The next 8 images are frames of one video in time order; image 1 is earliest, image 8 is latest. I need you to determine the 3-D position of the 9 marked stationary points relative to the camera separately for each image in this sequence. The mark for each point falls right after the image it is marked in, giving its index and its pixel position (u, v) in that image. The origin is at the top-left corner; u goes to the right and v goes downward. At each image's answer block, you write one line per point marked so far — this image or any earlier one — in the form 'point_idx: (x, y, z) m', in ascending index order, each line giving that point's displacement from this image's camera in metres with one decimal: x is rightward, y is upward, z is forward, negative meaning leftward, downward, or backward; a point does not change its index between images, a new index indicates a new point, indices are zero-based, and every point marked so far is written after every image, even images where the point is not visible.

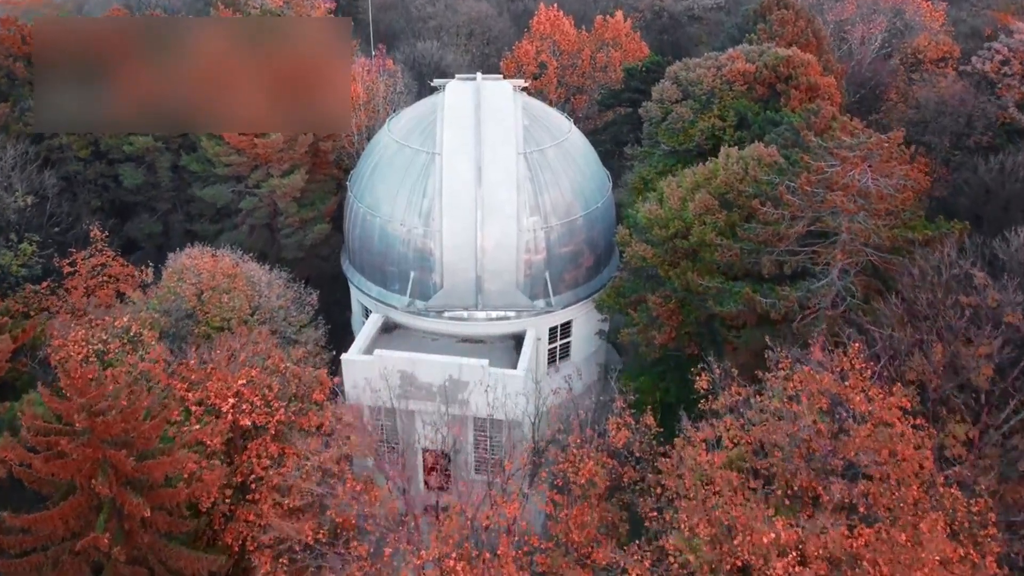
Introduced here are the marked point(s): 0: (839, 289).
0: (+9.5, 0.0, +19.9) m
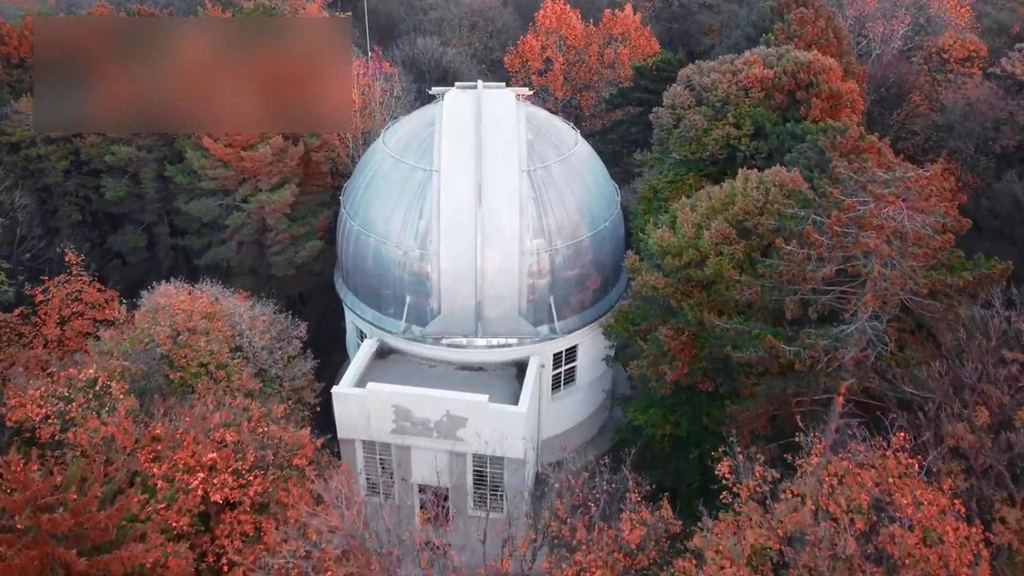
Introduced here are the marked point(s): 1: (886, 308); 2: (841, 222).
0: (+9.5, -1.3, +18.2) m
1: (+9.9, -0.5, +18.0) m
2: (+8.9, +1.7, +18.5) m
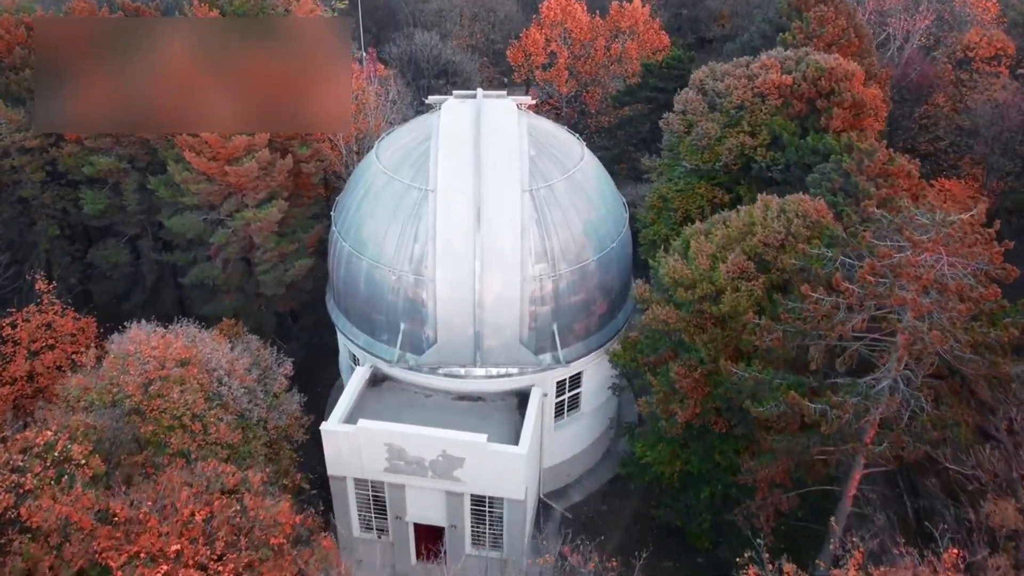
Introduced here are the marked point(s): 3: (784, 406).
0: (+9.5, -2.7, +16.5) m
1: (+9.9, -1.9, +16.4) m
2: (+8.9, +0.3, +16.8) m
3: (+7.1, -3.1, +17.7) m
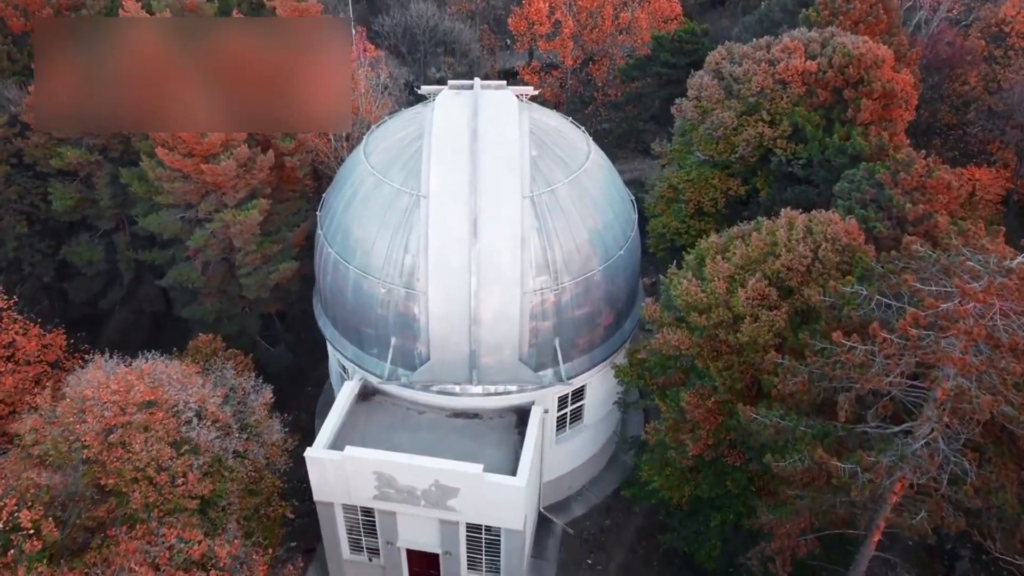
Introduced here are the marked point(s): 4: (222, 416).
0: (+9.4, -3.8, +14.8) m
1: (+9.8, -3.0, +14.6) m
2: (+8.9, -0.7, +14.9) m
3: (+7.0, -4.1, +16.1) m
4: (-7.8, -3.5, +18.5) m
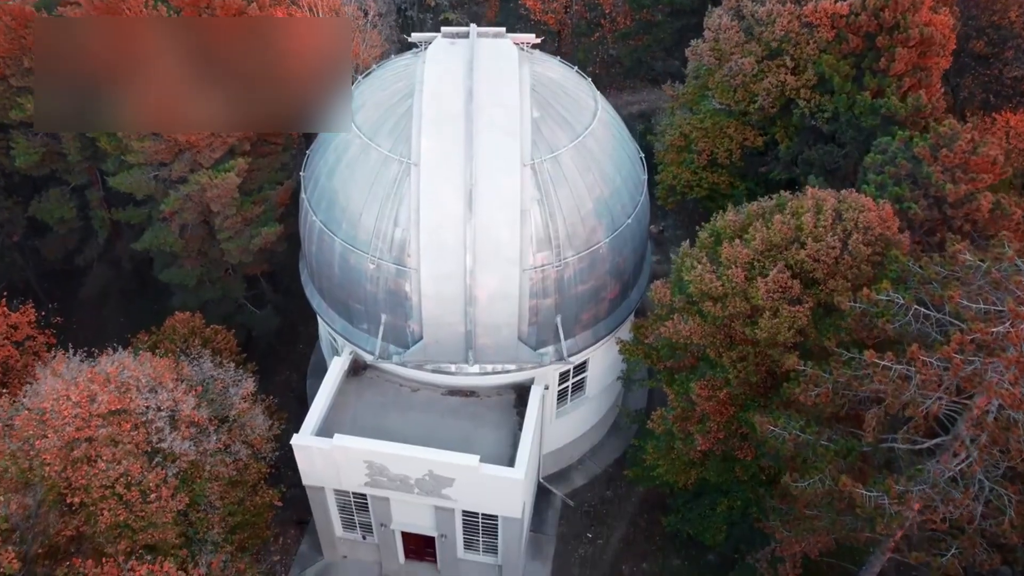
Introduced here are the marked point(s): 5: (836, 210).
0: (+9.4, -4.1, +13.6) m
1: (+9.7, -3.3, +13.3) m
2: (+8.8, -1.1, +13.3) m
3: (+6.9, -4.2, +14.9) m
4: (-7.9, -3.3, +17.2) m
5: (+8.4, +2.0, +17.7) m
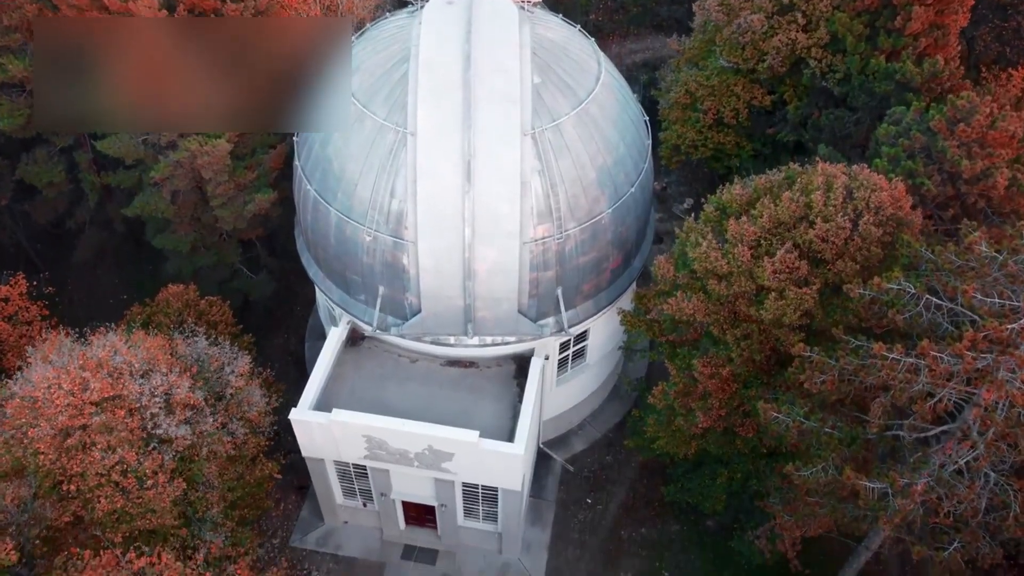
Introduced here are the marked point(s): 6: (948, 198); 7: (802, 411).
0: (+9.3, -3.9, +13.4) m
1: (+9.7, -3.2, +13.1) m
2: (+8.8, -0.9, +12.9) m
3: (+6.9, -3.9, +14.7) m
4: (-7.9, -2.8, +17.0) m
5: (+8.4, +2.5, +17.0) m
6: (+11.7, +2.4, +18.2) m
7: (+6.7, -2.9, +15.8) m
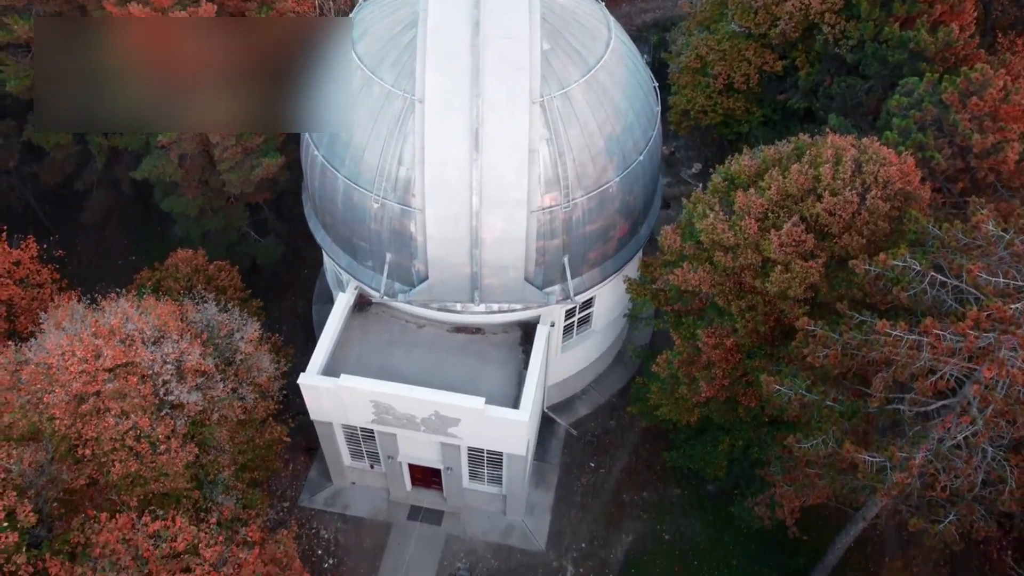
0: (+9.4, -3.4, +13.6) m
1: (+9.8, -2.8, +13.2) m
2: (+8.9, -0.5, +12.9) m
3: (+7.0, -3.4, +14.9) m
4: (-7.8, -2.0, +17.3) m
5: (+8.6, +3.2, +16.8) m
6: (+11.9, +3.1, +18.0) m
7: (+6.9, -2.3, +15.9) m
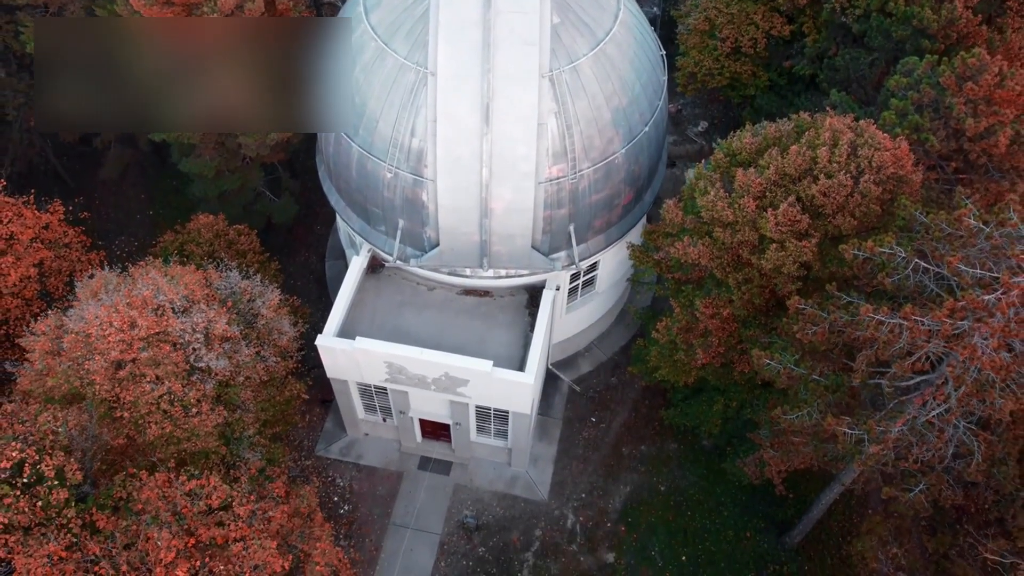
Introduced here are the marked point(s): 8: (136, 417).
0: (+9.5, -3.2, +14.7) m
1: (+9.9, -2.5, +14.2) m
2: (+9.0, -0.3, +13.7) m
3: (+7.1, -3.0, +16.0) m
4: (-7.6, -1.2, +18.4) m
5: (+8.8, +3.7, +17.3) m
6: (+12.1, +3.7, +18.5) m
7: (+7.0, -1.8, +16.9) m
8: (-9.0, -3.0, +16.3) m
